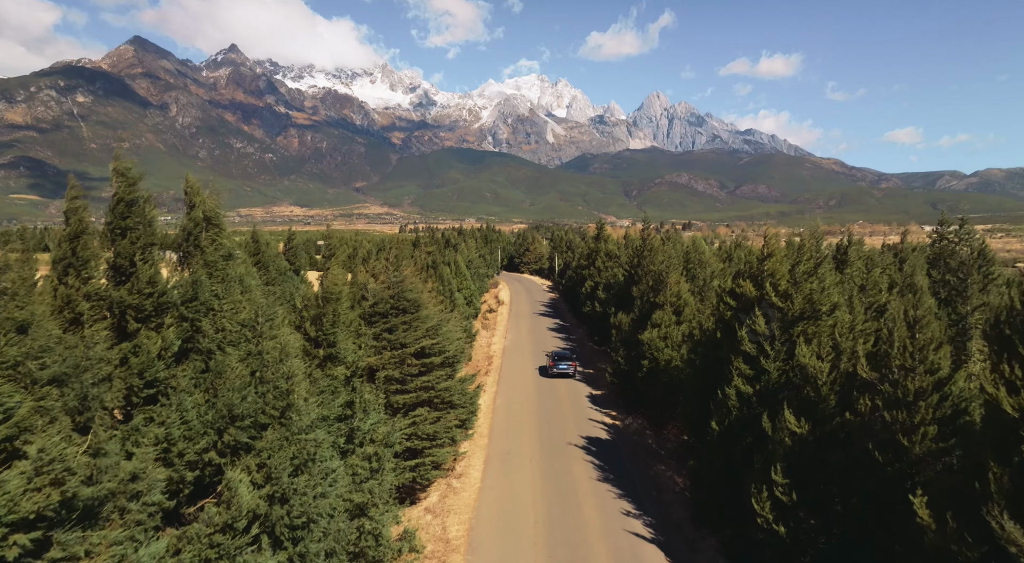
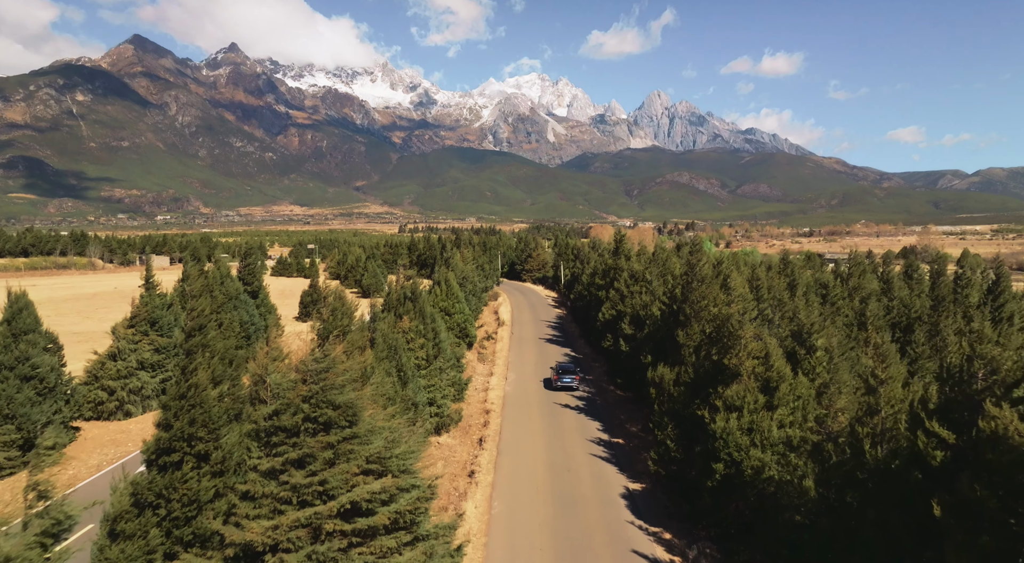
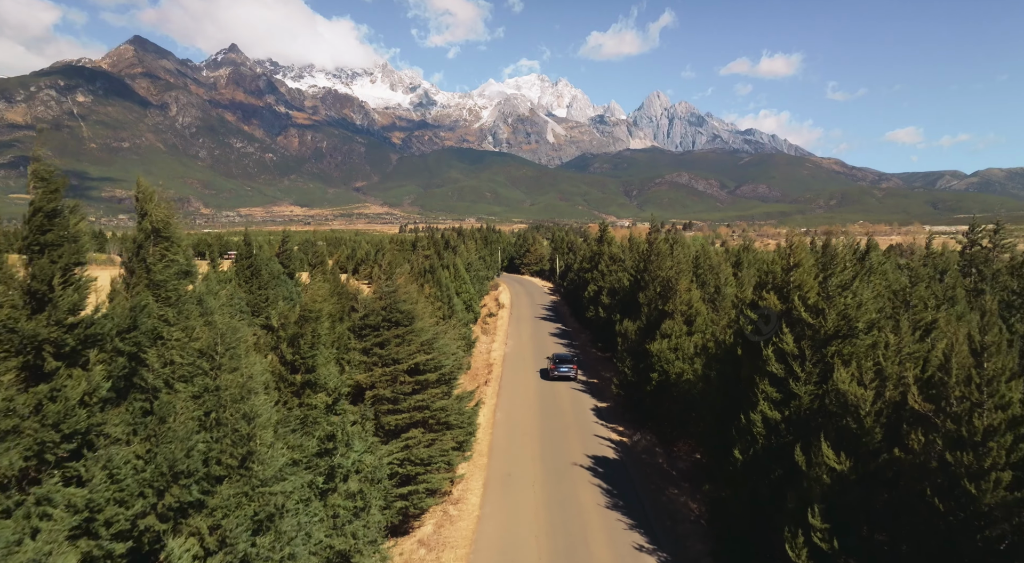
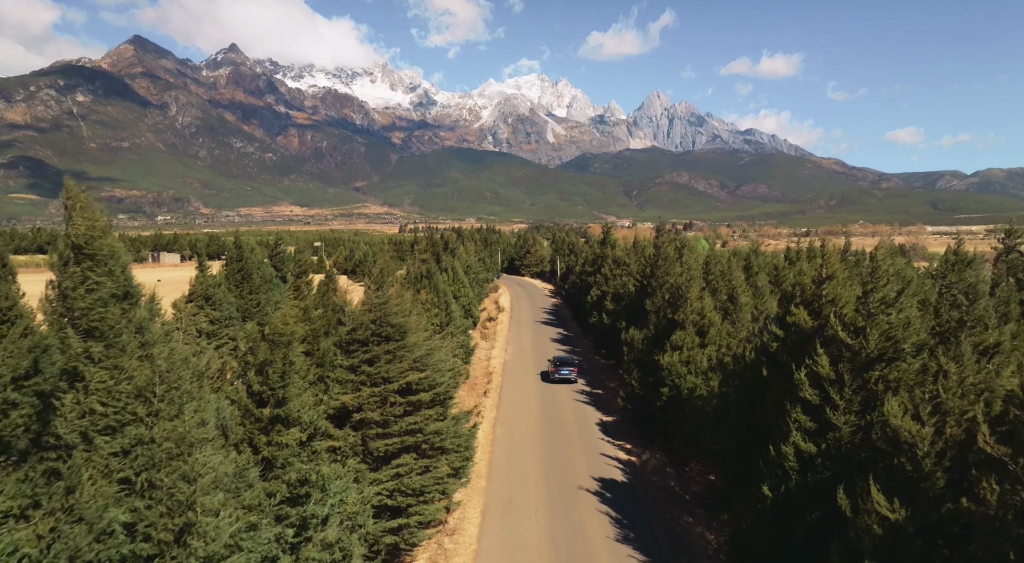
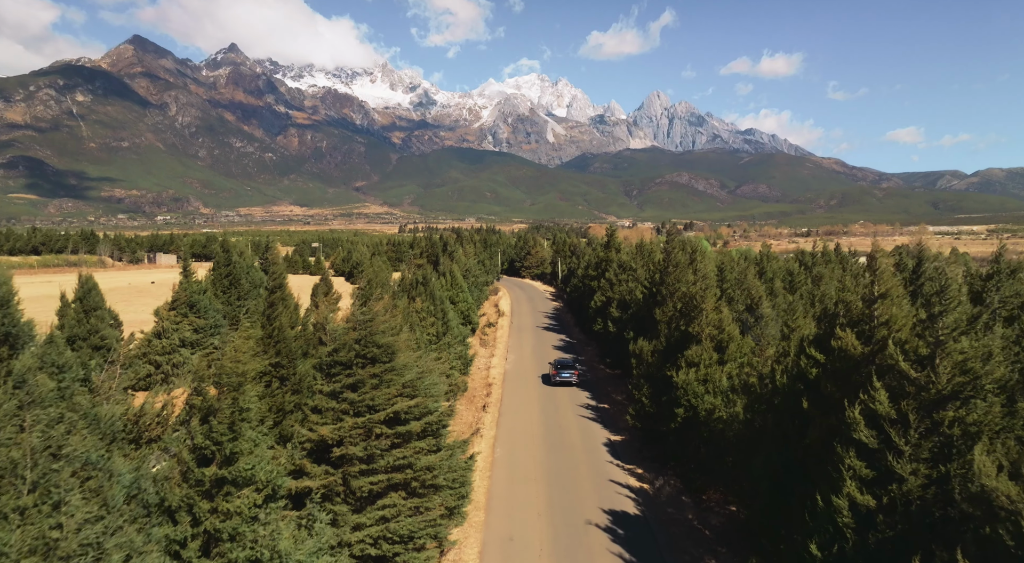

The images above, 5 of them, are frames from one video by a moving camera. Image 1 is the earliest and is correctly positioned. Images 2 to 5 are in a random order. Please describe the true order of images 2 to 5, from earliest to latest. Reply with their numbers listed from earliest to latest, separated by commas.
3, 4, 5, 2
